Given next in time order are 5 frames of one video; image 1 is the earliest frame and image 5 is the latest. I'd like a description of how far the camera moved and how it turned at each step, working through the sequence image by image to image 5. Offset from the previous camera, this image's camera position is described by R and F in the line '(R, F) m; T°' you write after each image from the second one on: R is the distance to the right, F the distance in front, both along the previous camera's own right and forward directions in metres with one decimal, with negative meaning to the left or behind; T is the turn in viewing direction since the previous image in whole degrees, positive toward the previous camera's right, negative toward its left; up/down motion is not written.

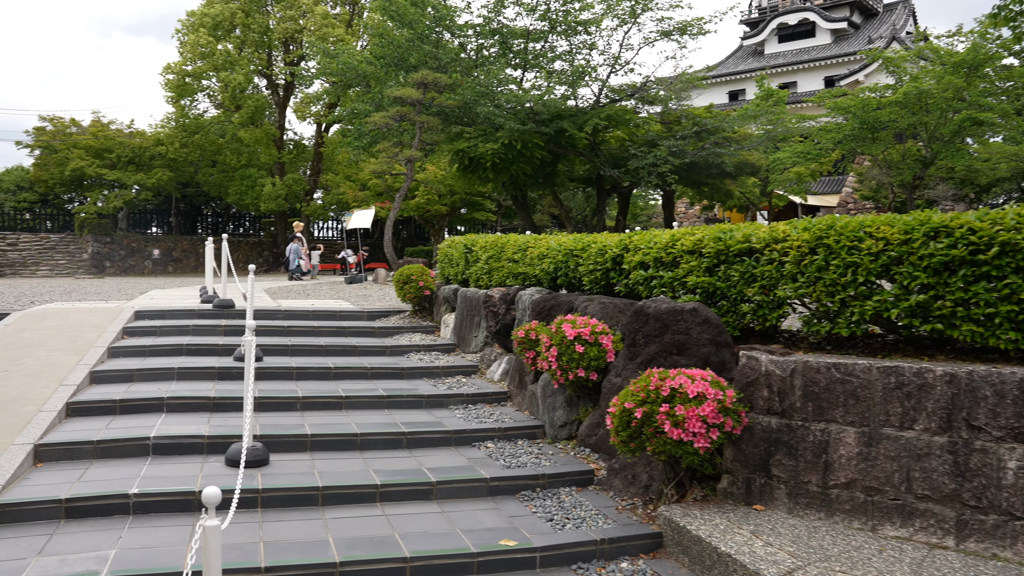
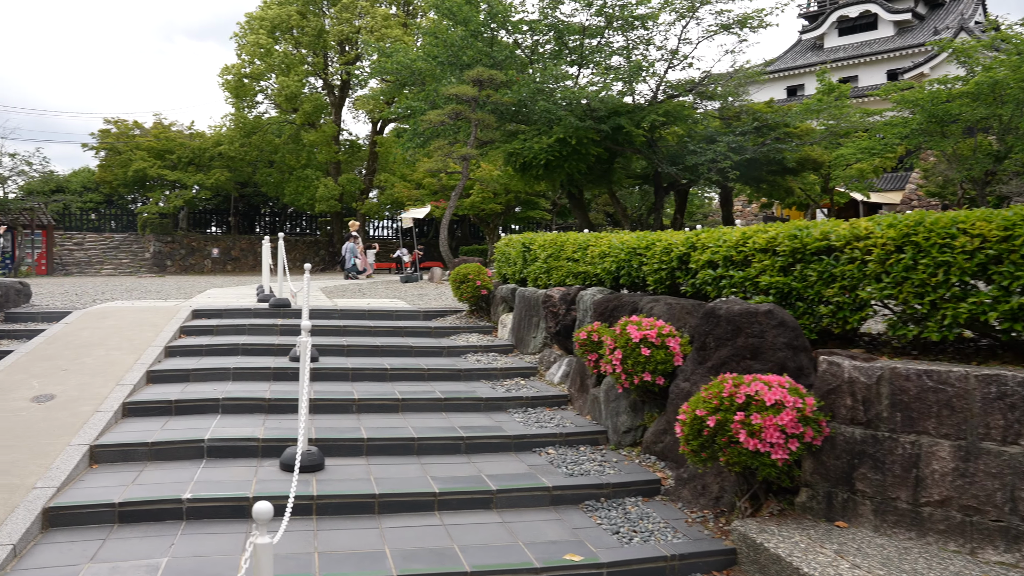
(-0.2, +0.2) m; -4°
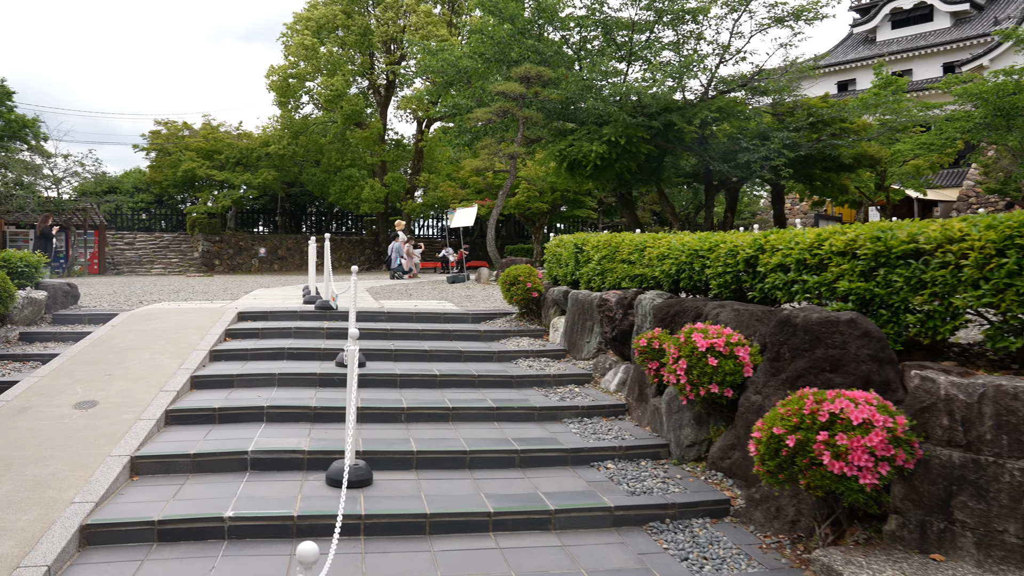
(-0.2, +0.4) m; -3°
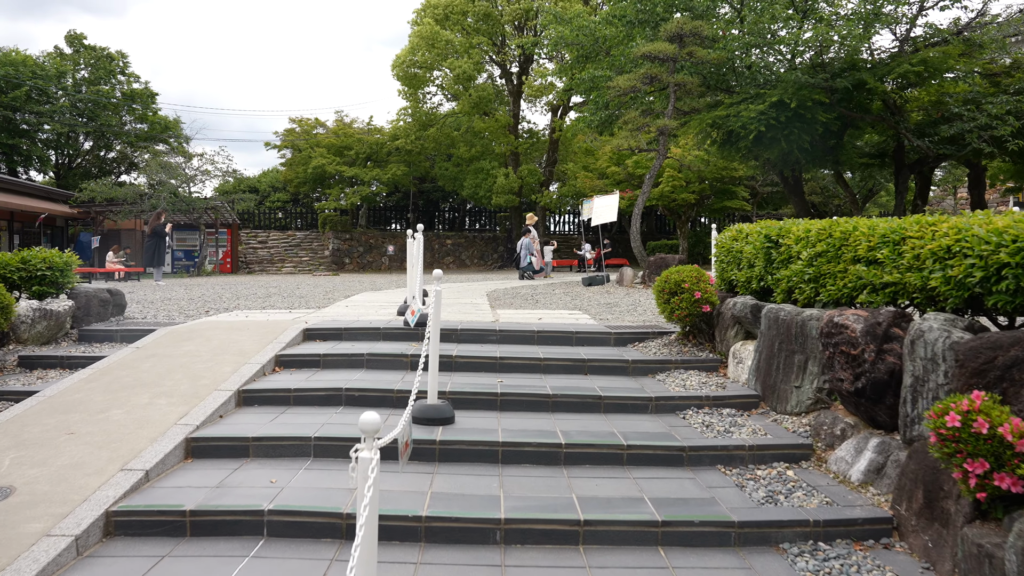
(-0.3, +2.7) m; -12°
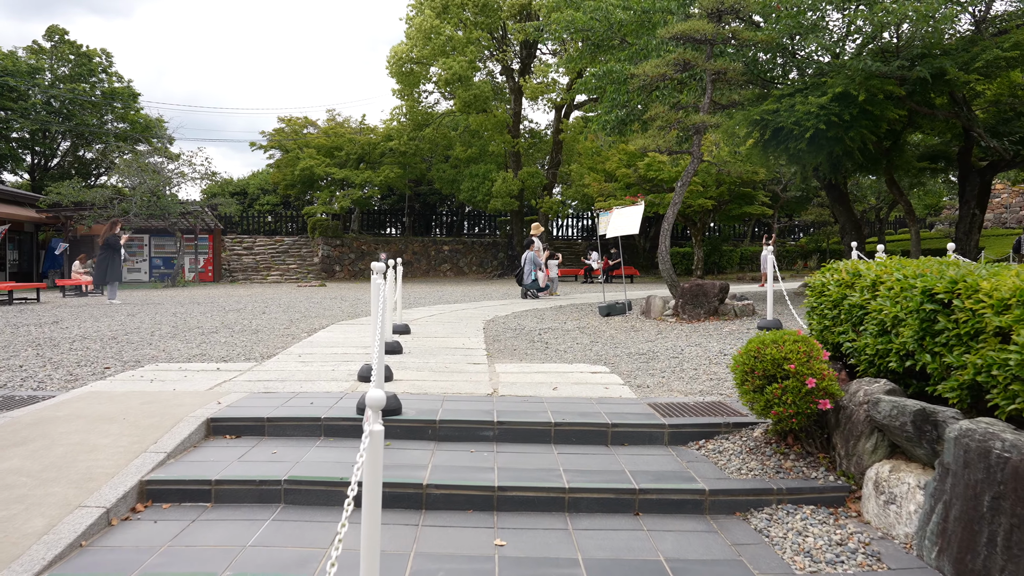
(0.0, +2.2) m; 0°
